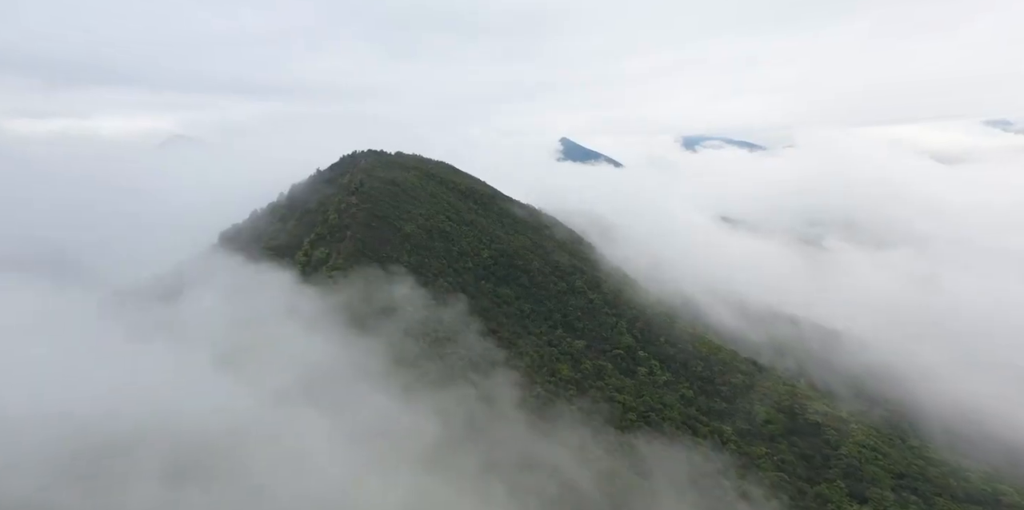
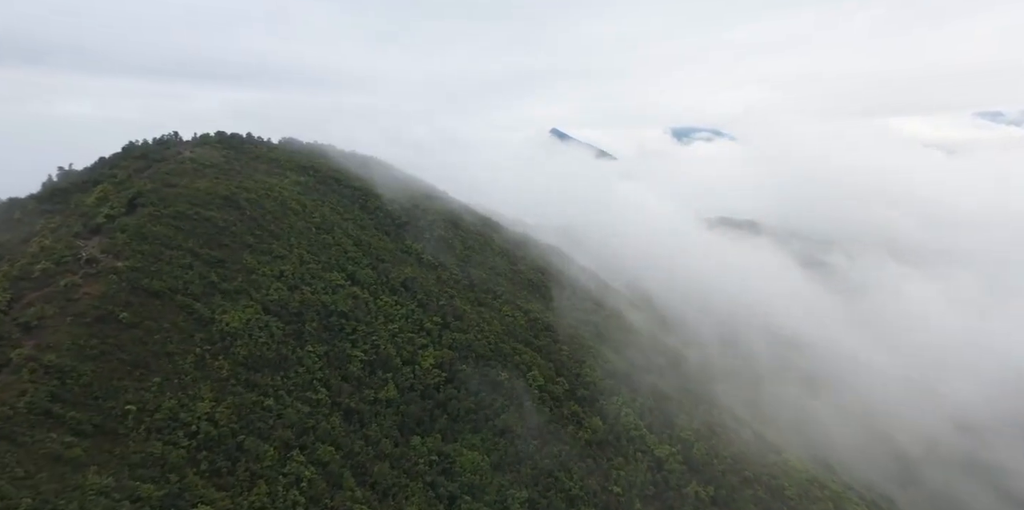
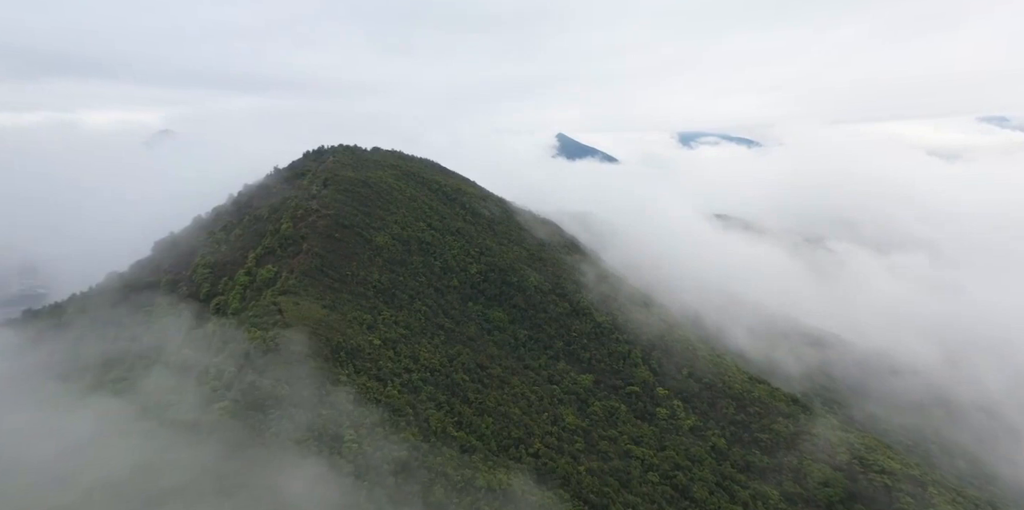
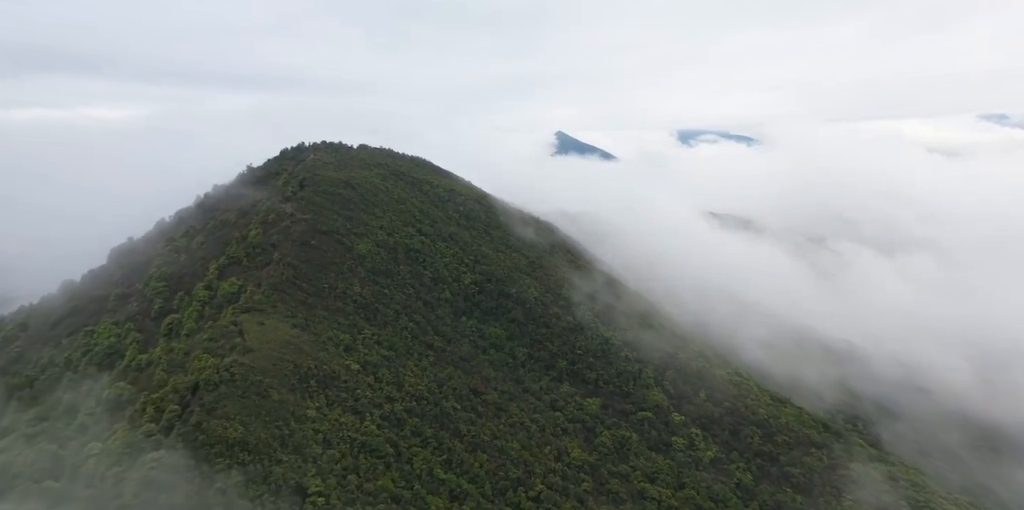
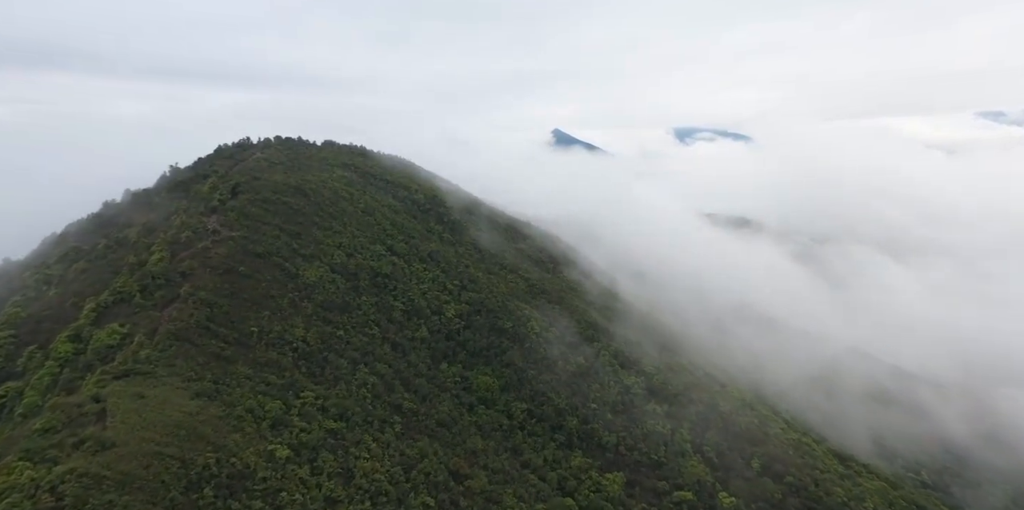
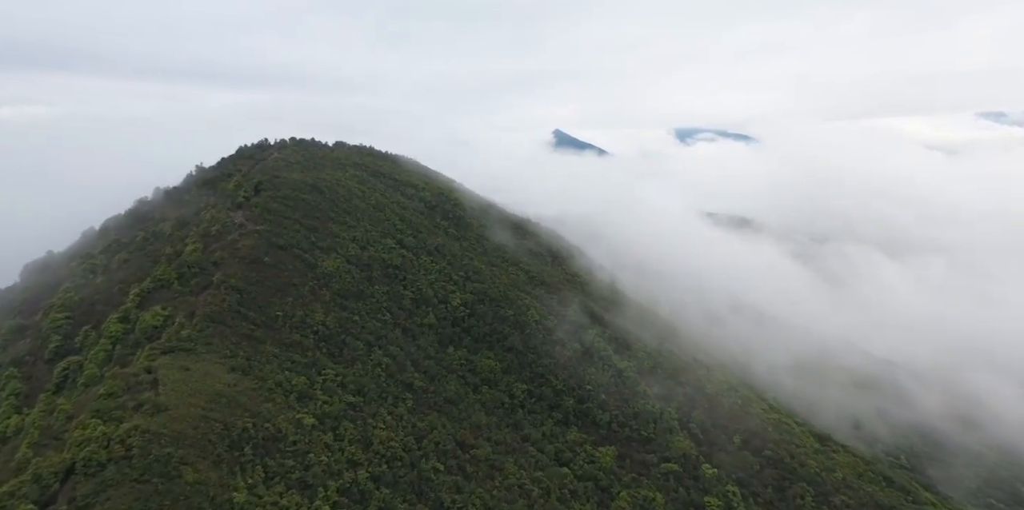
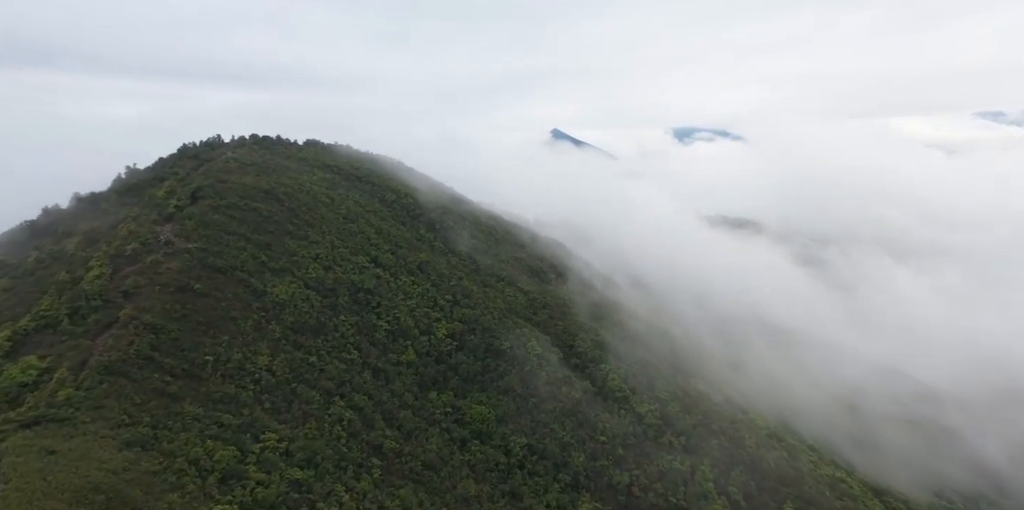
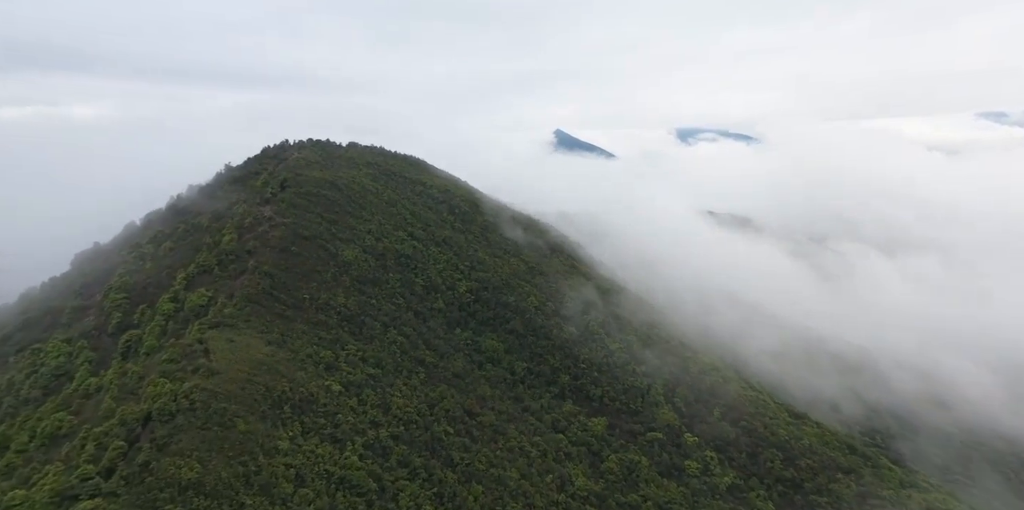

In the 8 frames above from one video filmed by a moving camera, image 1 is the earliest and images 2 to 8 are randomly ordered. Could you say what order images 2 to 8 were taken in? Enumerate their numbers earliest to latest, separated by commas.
3, 4, 8, 6, 5, 7, 2
